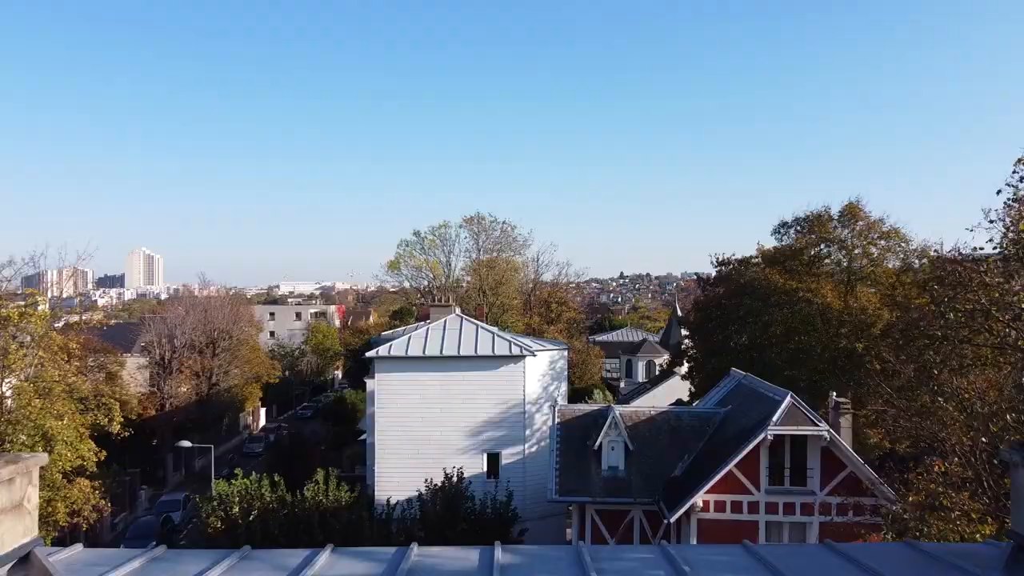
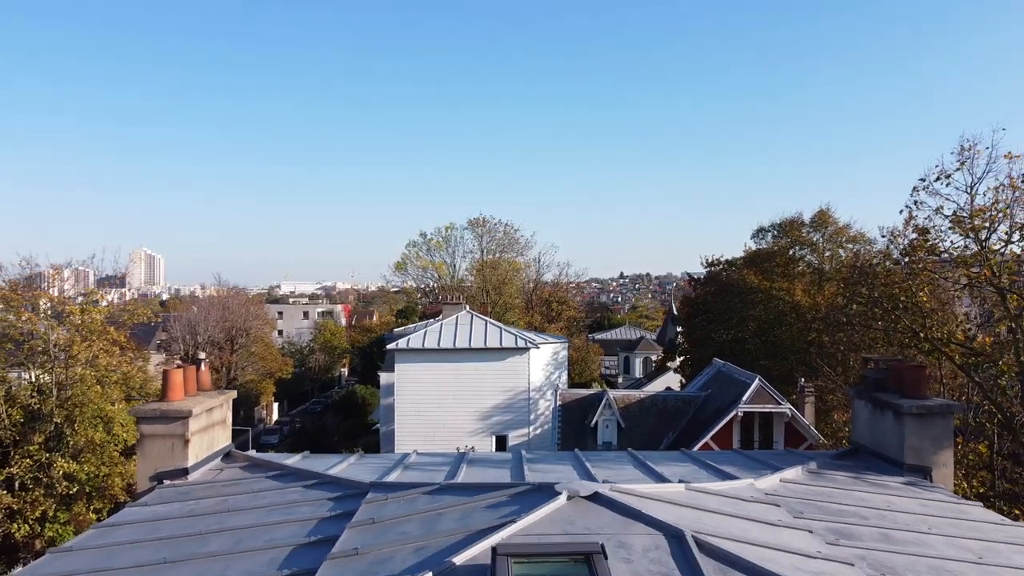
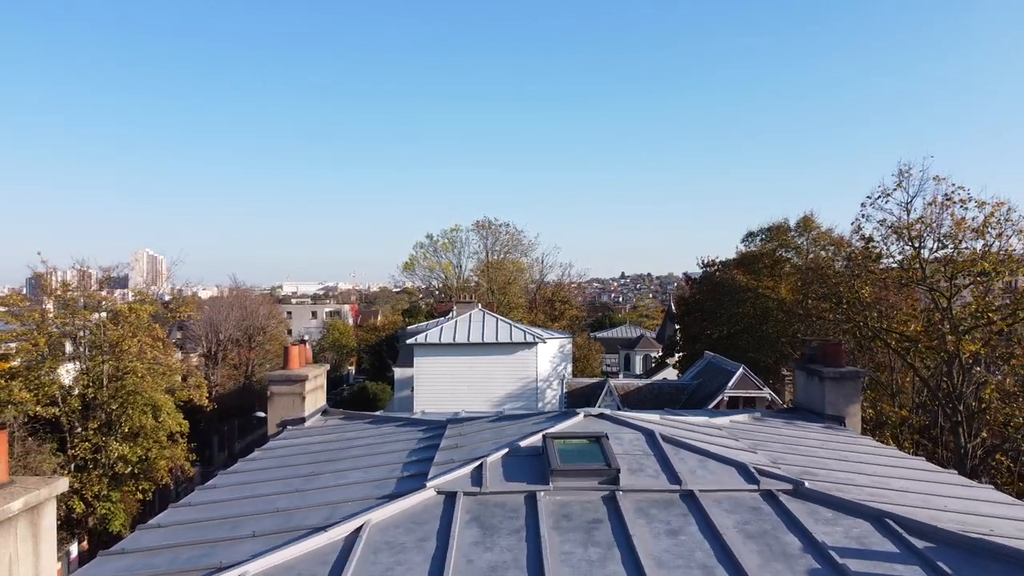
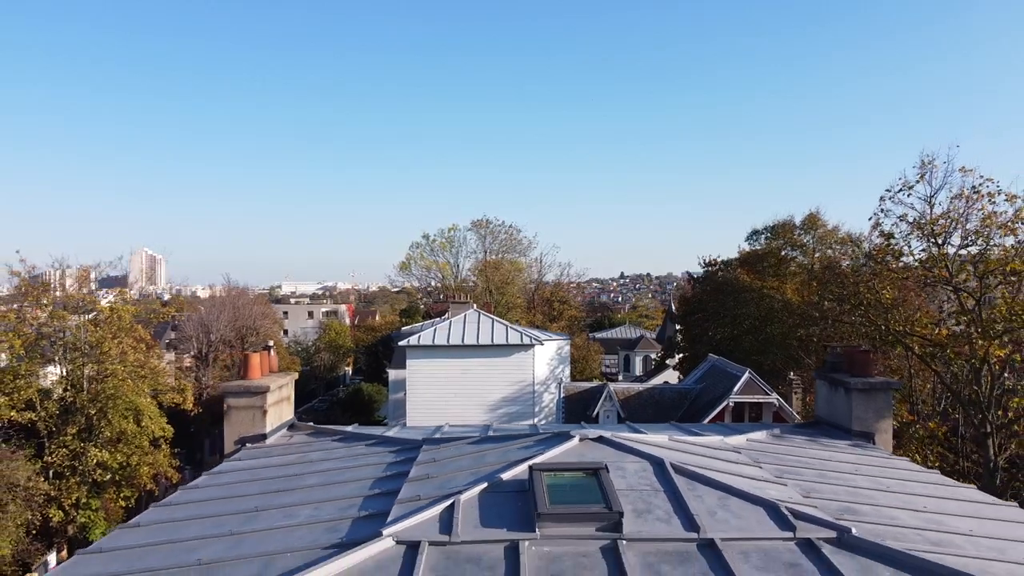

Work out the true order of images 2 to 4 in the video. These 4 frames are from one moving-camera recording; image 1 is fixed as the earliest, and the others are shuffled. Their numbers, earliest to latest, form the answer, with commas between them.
2, 4, 3
